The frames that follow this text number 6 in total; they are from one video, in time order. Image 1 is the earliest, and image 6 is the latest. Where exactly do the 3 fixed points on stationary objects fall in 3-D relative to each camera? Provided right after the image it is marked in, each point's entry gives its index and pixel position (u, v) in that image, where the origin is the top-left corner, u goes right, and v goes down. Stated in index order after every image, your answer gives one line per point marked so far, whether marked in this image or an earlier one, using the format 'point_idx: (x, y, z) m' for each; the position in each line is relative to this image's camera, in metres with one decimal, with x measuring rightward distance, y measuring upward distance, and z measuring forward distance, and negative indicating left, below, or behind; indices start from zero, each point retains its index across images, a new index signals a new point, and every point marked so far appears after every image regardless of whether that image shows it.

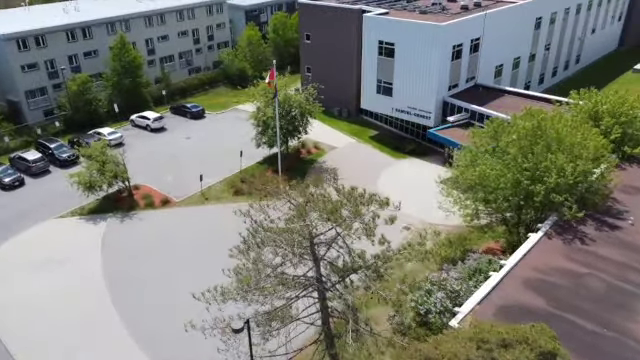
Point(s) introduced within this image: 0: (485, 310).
0: (+5.6, -4.4, +17.8) m
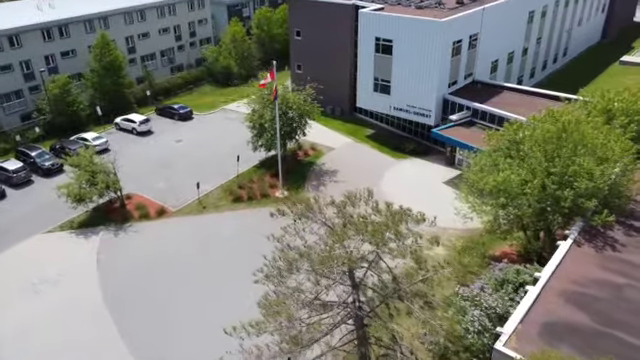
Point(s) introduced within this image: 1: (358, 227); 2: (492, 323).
0: (+6.7, -4.8, +16.8) m
1: (+1.2, -1.4, +14.5) m
2: (+5.9, -4.9, +17.9) m
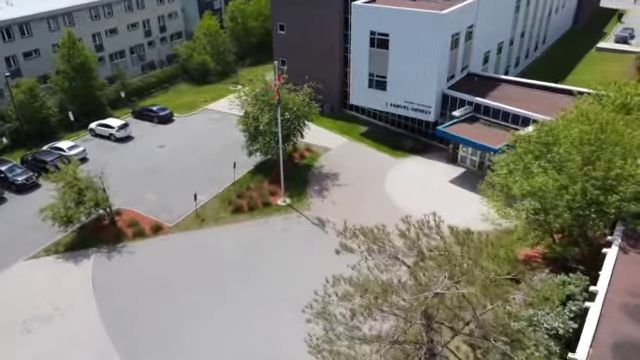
0: (+8.4, -5.2, +15.7) m
1: (+2.9, -2.0, +12.9) m
2: (+7.6, -5.3, +16.7) m
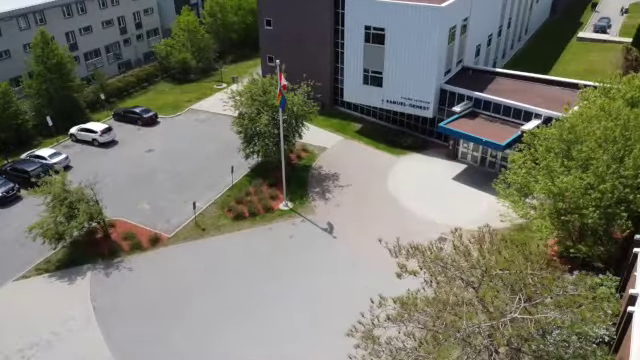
0: (+9.6, -5.2, +15.1) m
1: (+4.2, -2.3, +11.9) m
2: (+8.7, -5.4, +16.1) m
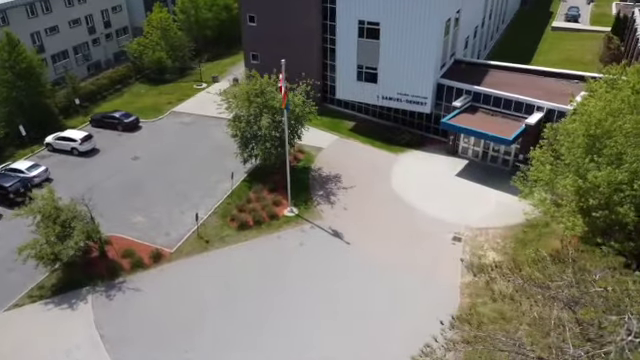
0: (+11.3, -5.1, +14.7) m
1: (+6.0, -2.5, +11.1) m
2: (+10.3, -5.3, +15.6) m
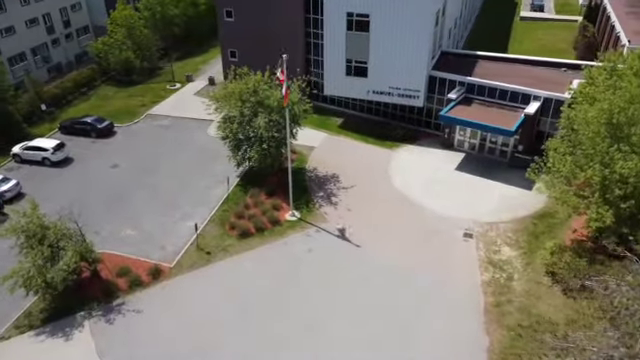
0: (+12.7, -4.7, +14.3) m
1: (+7.7, -2.3, +10.2) m
2: (+11.7, -5.0, +15.1) m
